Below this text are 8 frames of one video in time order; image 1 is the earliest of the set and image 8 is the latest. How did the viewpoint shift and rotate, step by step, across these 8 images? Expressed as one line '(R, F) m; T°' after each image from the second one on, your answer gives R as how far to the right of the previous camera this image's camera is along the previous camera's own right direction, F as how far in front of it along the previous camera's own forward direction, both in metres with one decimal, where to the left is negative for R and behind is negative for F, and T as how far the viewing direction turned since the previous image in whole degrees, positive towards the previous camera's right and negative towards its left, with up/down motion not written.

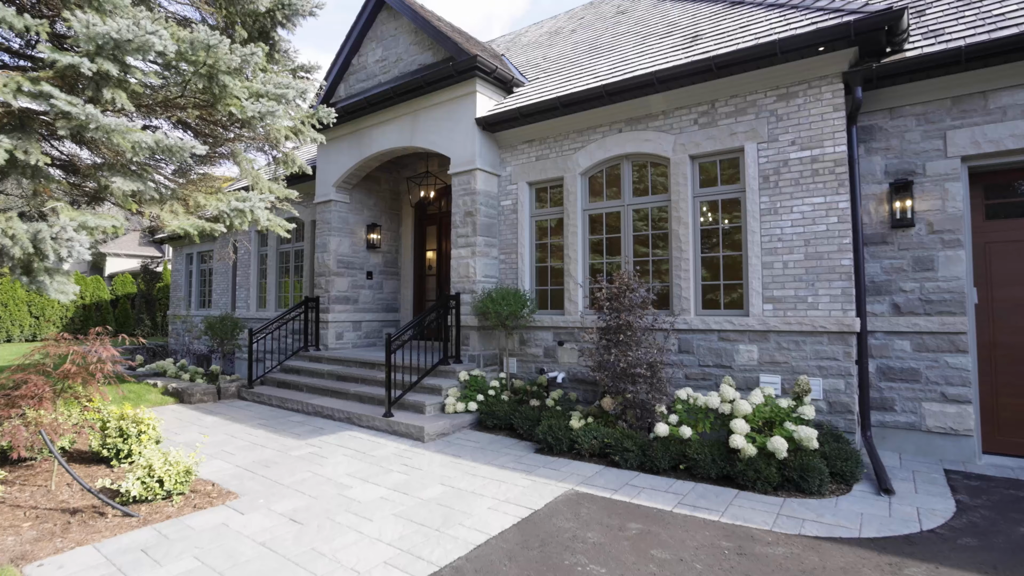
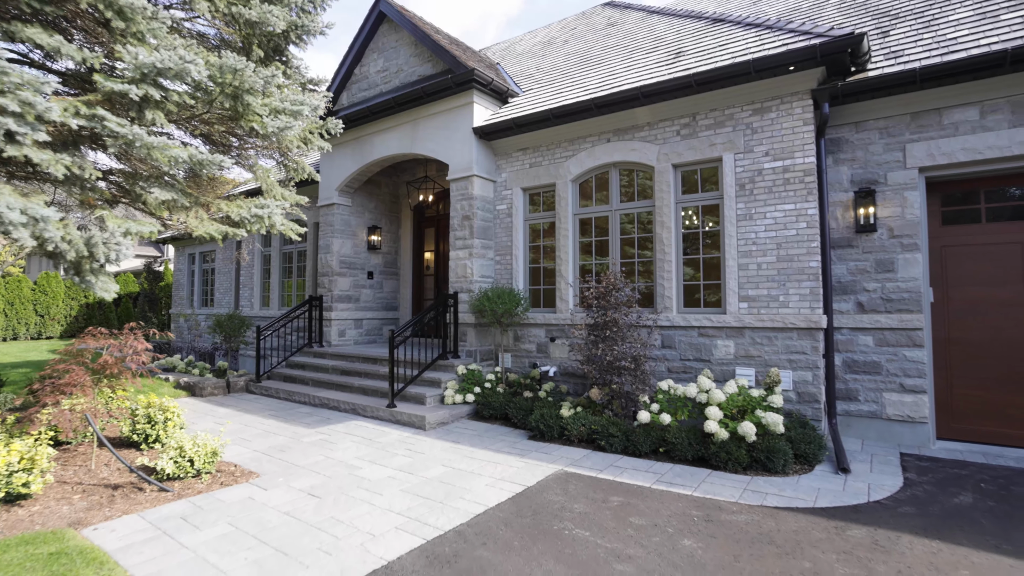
(0.0, -0.4) m; +1°
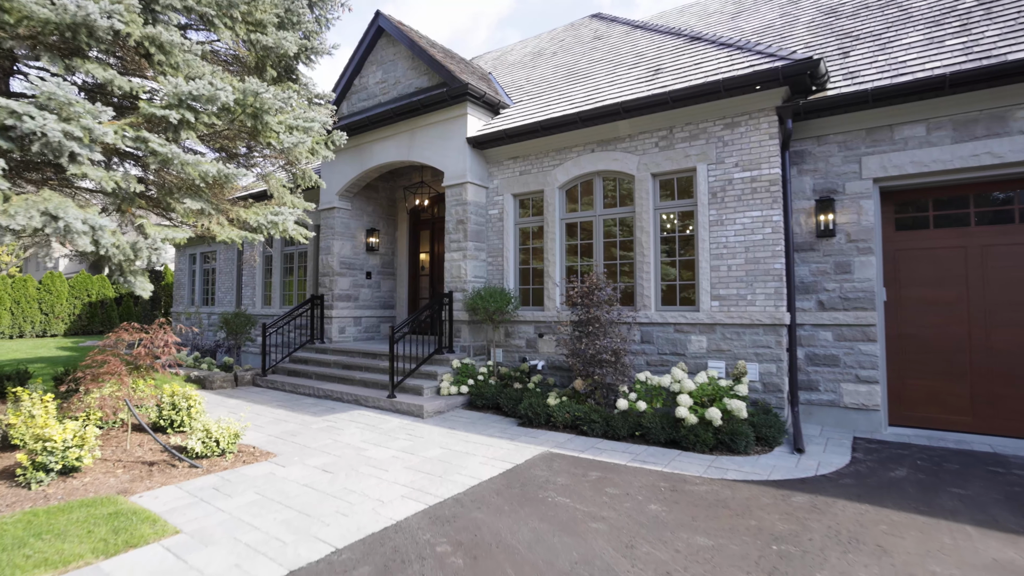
(0.0, -0.5) m; +1°
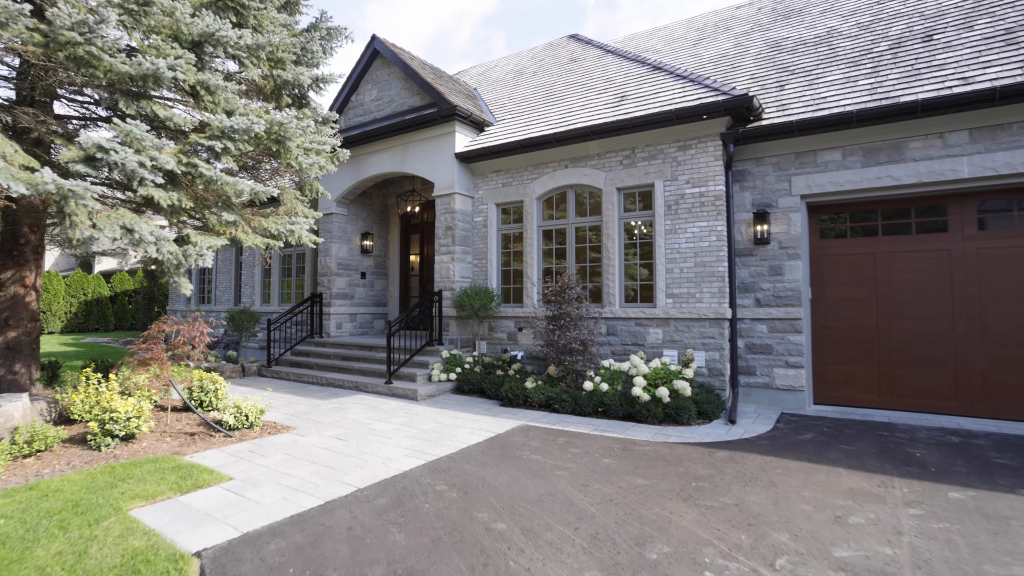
(0.0, -0.9) m; +2°
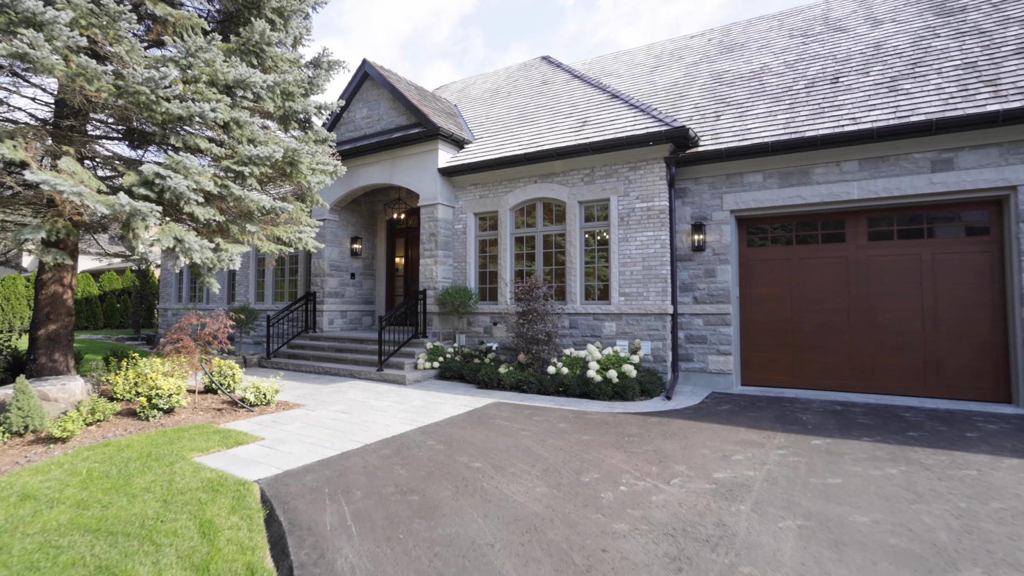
(0.0, -1.2) m; +3°
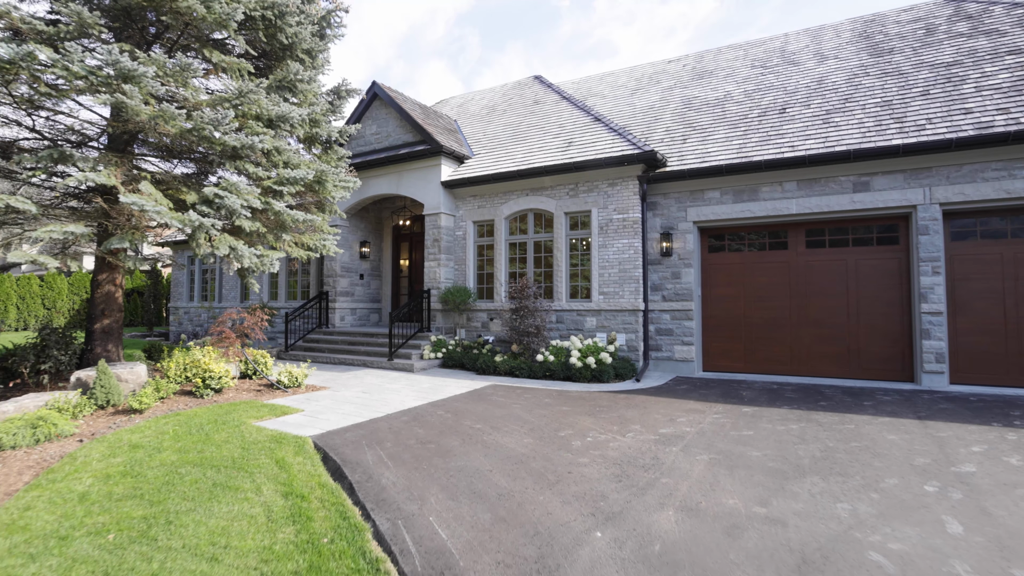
(0.0, -1.2) m; +1°
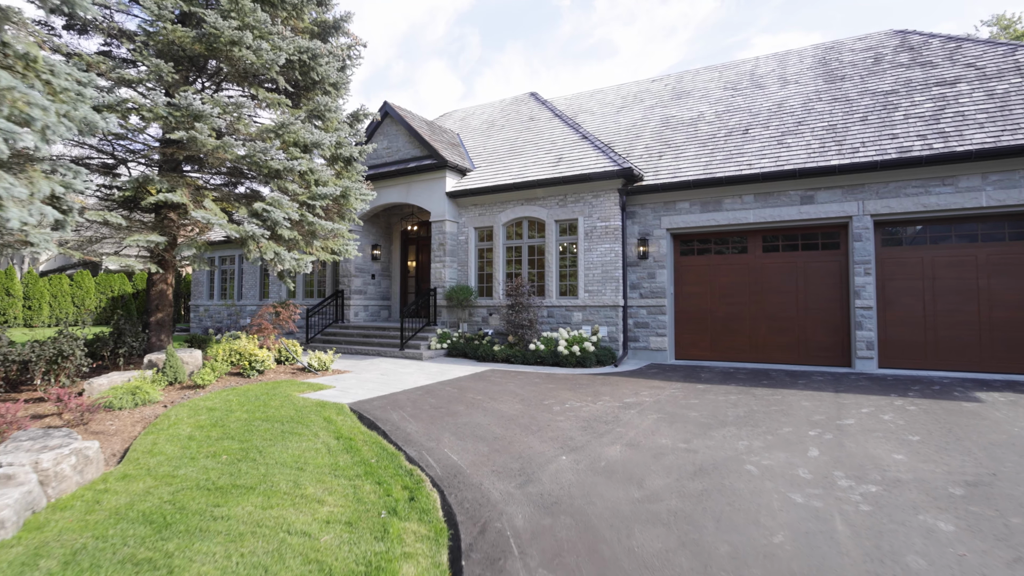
(+0.1, -1.3) m; 0°
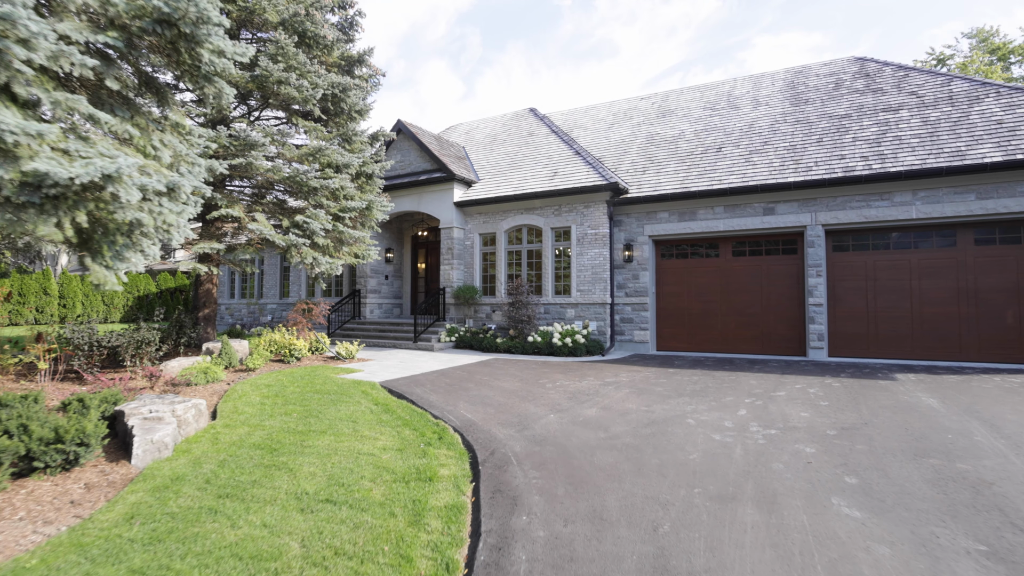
(0.0, -1.4) m; 0°
